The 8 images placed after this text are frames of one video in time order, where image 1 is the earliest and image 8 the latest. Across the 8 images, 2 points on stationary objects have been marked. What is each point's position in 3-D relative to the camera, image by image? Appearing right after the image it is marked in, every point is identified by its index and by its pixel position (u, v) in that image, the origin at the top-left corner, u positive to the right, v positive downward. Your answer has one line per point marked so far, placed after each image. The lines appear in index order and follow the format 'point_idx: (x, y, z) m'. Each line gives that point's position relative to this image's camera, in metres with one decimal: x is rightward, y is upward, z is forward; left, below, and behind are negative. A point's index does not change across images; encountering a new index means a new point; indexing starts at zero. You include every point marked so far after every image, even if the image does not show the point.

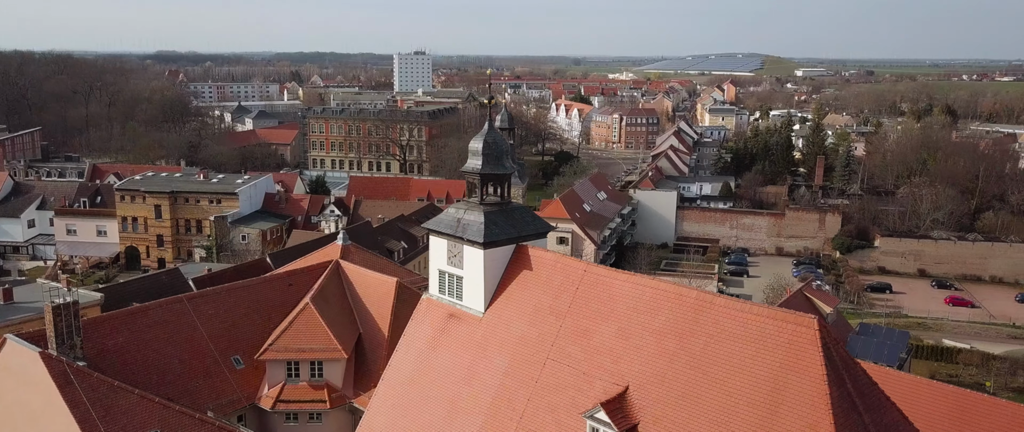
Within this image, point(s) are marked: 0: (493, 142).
0: (-0.2, +1.1, +12.5) m
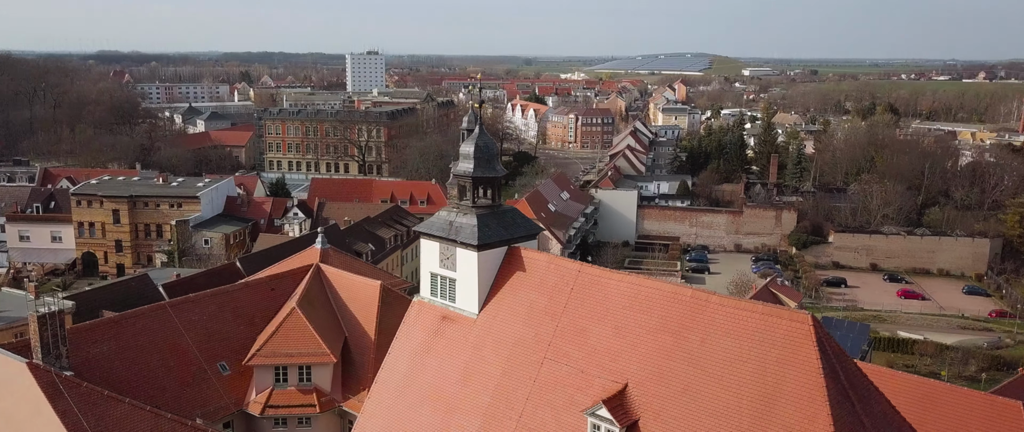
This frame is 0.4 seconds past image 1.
0: (-0.4, +1.1, +12.7) m
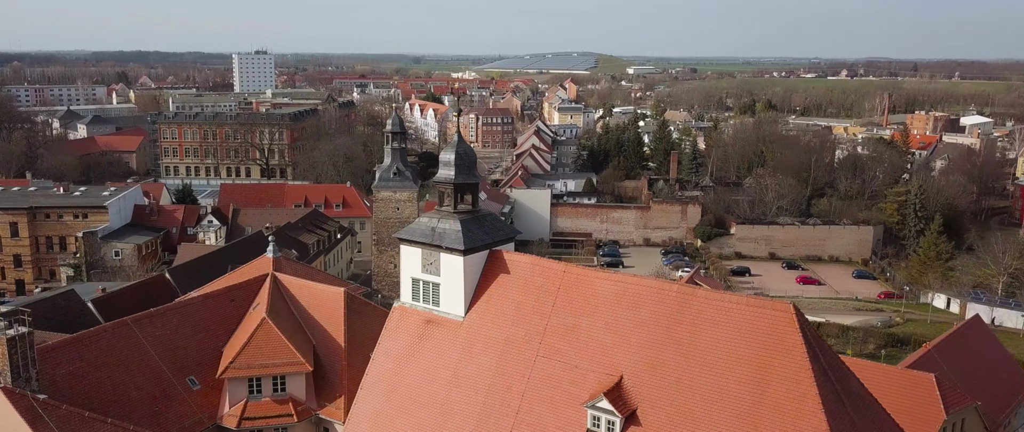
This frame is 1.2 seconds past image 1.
0: (-0.7, +1.0, +13.1) m
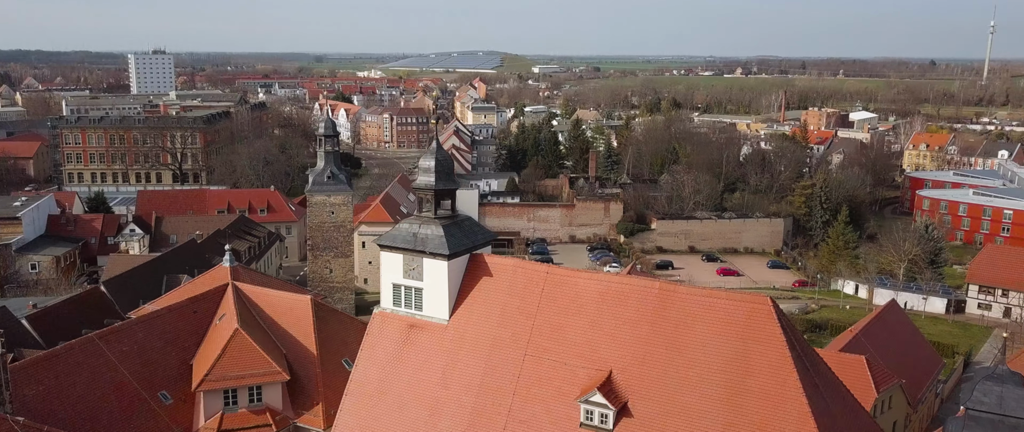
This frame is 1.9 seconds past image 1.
0: (-1.1, +0.9, +13.4) m
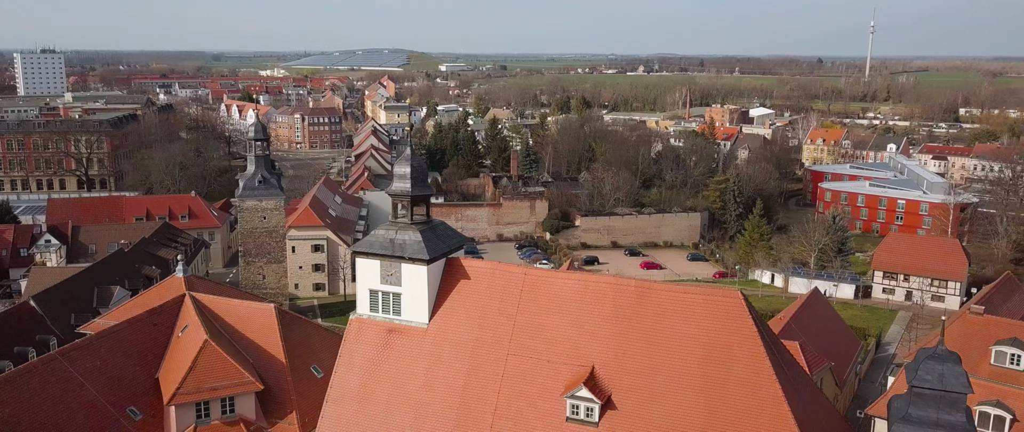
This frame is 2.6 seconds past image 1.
0: (-1.6, +0.8, +13.6) m
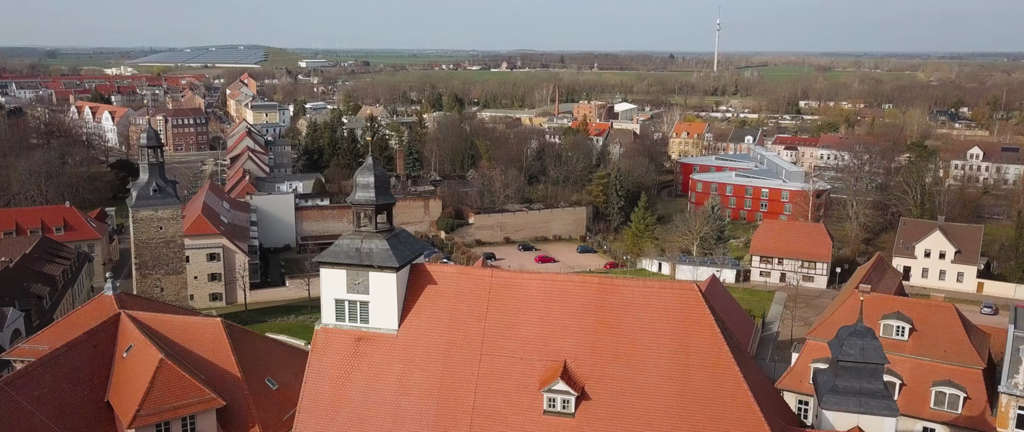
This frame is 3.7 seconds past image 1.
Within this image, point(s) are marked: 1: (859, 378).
0: (-2.2, +0.7, +13.9) m
1: (+6.0, -2.8, +14.2) m
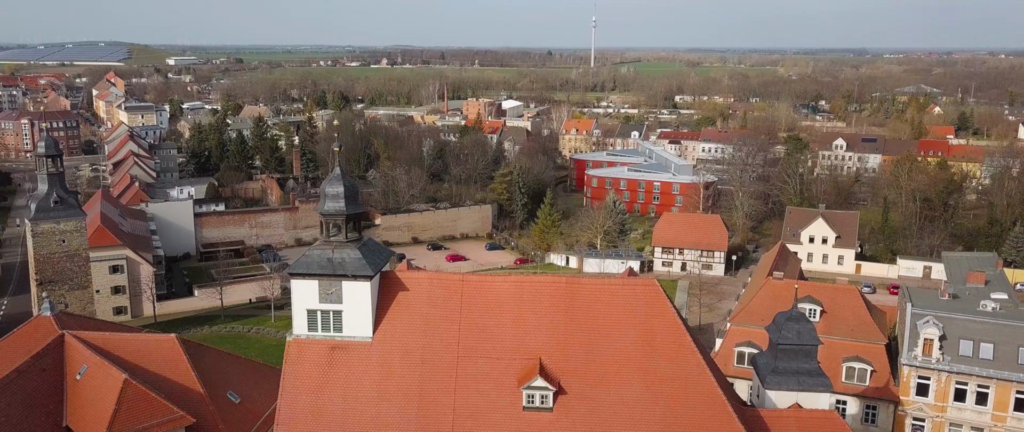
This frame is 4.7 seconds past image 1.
0: (-2.8, +0.5, +14.0) m
1: (+5.4, -2.7, +15.6) m
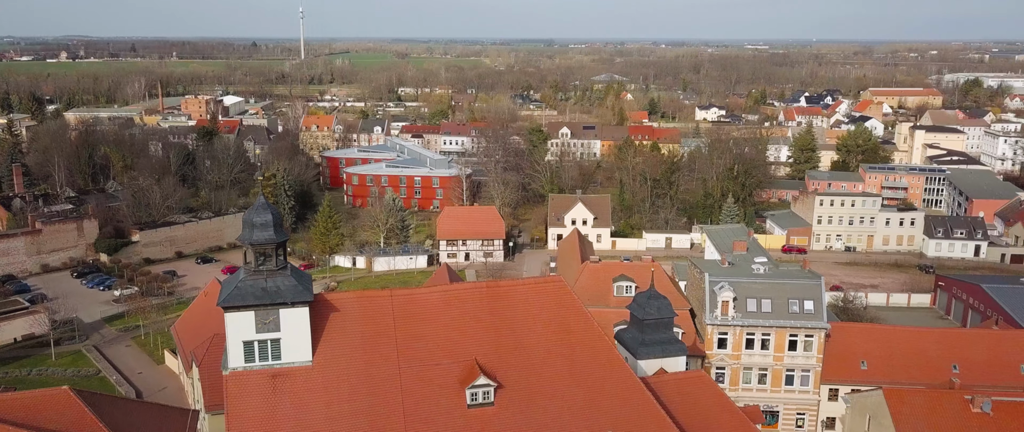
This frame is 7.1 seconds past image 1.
0: (-4.1, +0.1, +14.0) m
1: (+3.3, -2.6, +18.3) m
